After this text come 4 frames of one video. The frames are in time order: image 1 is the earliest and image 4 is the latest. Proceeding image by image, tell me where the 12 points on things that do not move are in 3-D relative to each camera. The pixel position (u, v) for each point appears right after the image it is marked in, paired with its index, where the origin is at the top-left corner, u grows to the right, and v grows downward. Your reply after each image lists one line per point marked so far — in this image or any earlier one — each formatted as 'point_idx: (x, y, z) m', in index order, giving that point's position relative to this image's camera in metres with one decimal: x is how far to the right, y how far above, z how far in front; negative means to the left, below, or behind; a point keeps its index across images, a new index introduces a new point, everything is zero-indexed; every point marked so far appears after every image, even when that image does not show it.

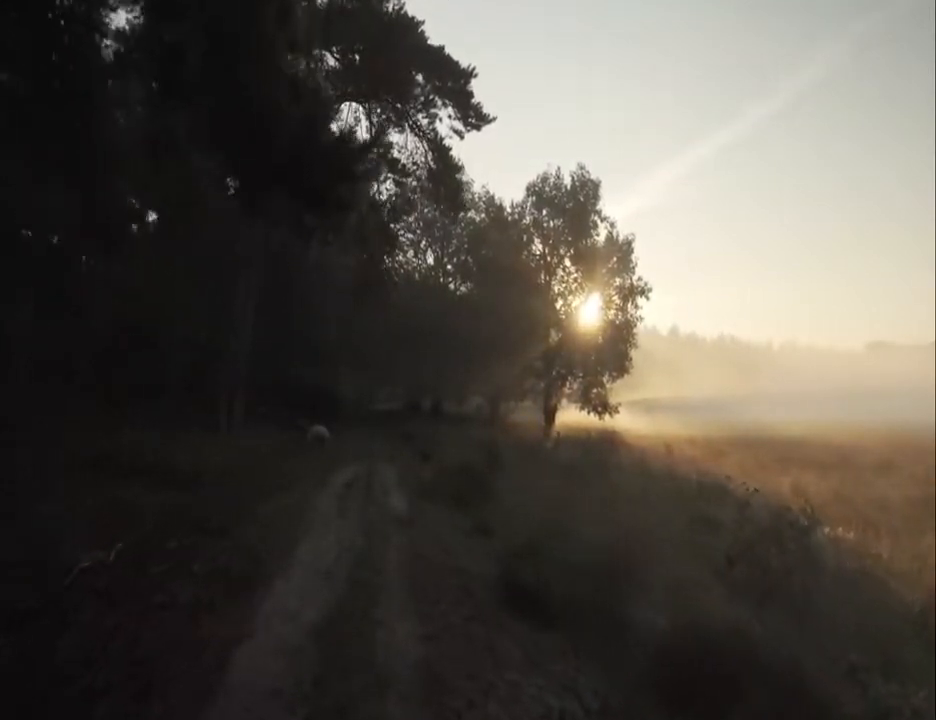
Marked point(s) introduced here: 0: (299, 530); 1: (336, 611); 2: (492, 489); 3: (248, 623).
0: (-2.8, -2.8, +13.7) m
1: (-1.5, -2.8, +9.1) m
2: (+0.4, -2.8, +18.2) m
3: (-2.3, -2.7, +8.5) m
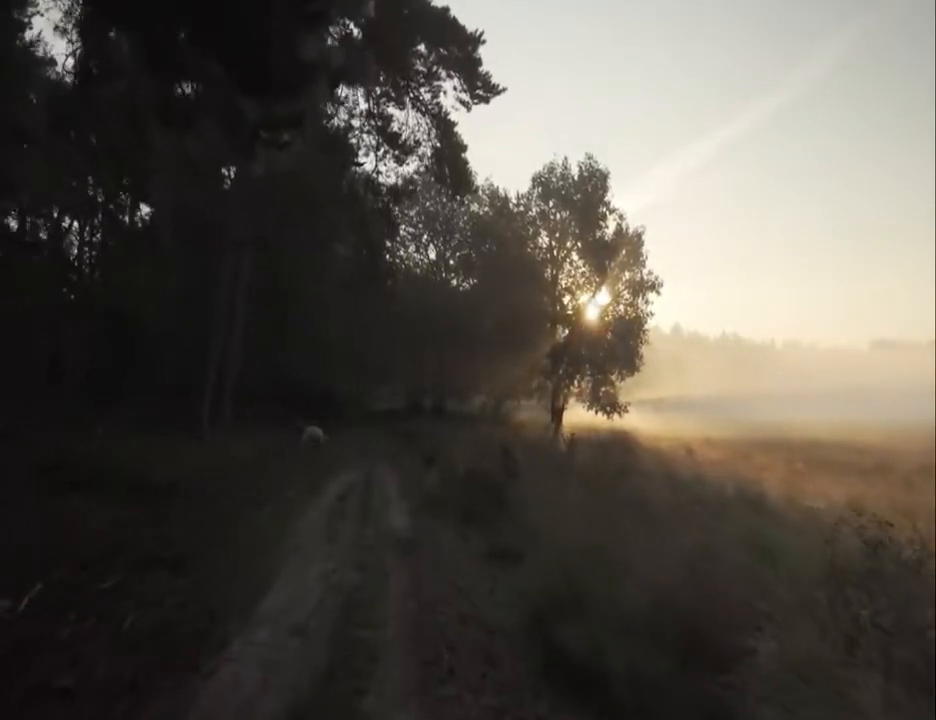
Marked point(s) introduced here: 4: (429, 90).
0: (-2.6, -2.7, +11.2) m
1: (-1.3, -2.7, +6.6) m
2: (+0.6, -2.7, +15.7) m
3: (-2.1, -2.6, +6.0) m
4: (-1.0, +6.4, +21.1) m
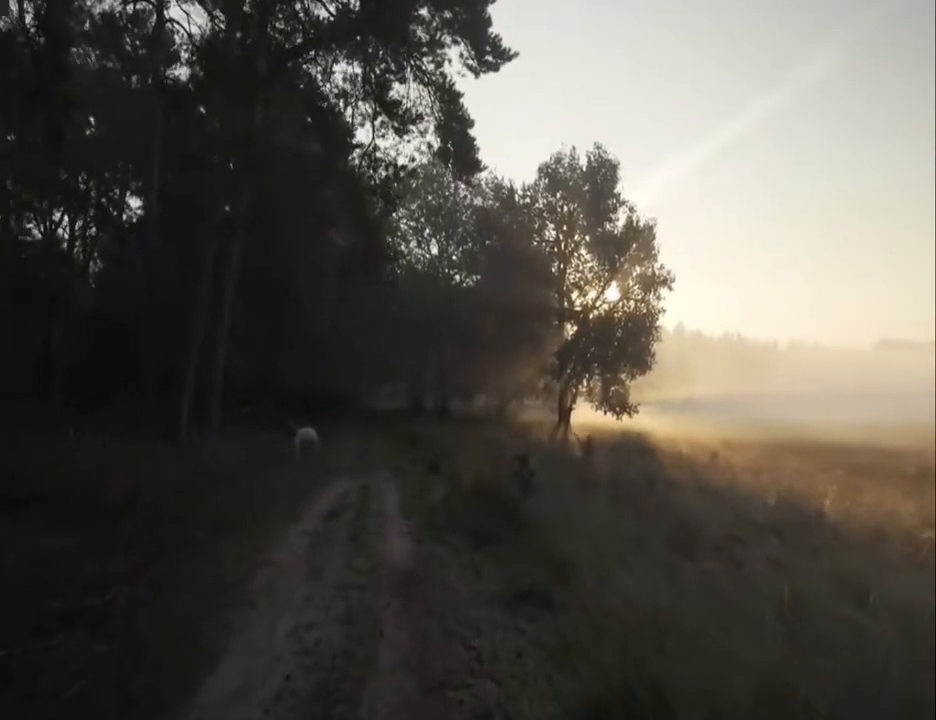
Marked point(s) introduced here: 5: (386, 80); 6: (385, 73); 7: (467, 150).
0: (-2.4, -2.6, +8.6) m
1: (-1.1, -2.6, +4.1) m
2: (+0.8, -2.6, +13.1) m
3: (-1.9, -2.5, +3.5) m
4: (-0.8, +6.5, +18.6) m
5: (-1.9, +6.3, +18.8) m
6: (-1.8, +6.4, +18.7) m
7: (0.0, +4.9, +19.2) m
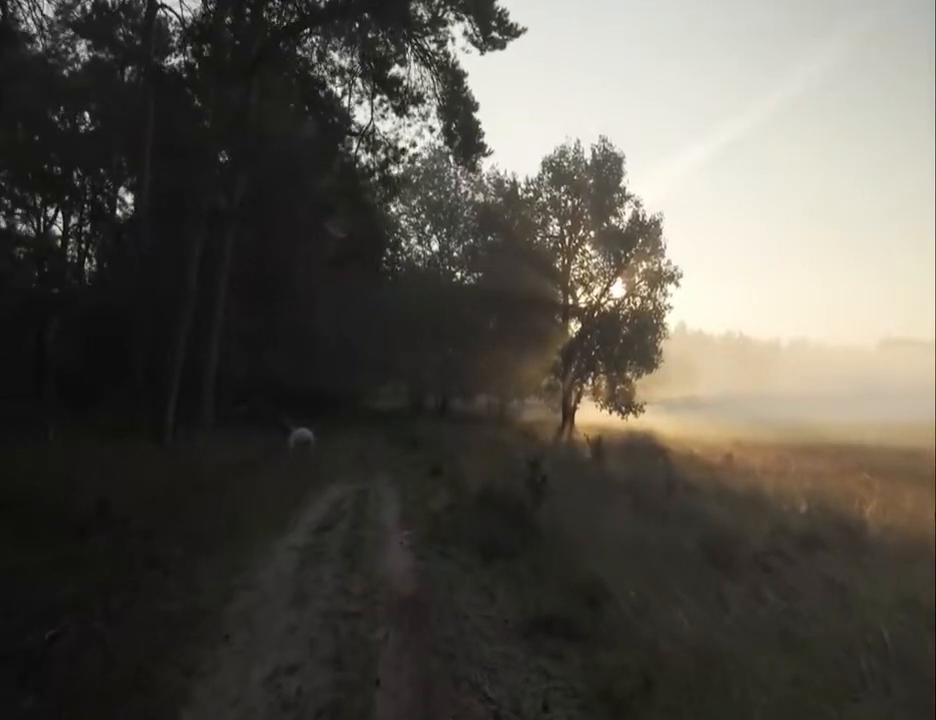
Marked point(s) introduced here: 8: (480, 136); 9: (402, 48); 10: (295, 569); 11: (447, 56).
0: (-2.3, -2.5, +7.2) m
1: (-1.0, -2.5, +2.7) m
2: (+1.0, -2.5, +11.8) m
3: (-1.8, -2.4, +2.1) m
4: (-0.7, +6.6, +17.2) m
5: (-1.7, +6.4, +17.4) m
6: (-1.7, +6.5, +17.3) m
7: (+0.1, +5.0, +17.8) m
8: (+0.3, +4.9, +17.8) m
9: (-1.4, +6.5, +17.2) m
10: (-2.1, -2.5, +10.0) m
11: (-0.4, +6.6, +17.3) m
